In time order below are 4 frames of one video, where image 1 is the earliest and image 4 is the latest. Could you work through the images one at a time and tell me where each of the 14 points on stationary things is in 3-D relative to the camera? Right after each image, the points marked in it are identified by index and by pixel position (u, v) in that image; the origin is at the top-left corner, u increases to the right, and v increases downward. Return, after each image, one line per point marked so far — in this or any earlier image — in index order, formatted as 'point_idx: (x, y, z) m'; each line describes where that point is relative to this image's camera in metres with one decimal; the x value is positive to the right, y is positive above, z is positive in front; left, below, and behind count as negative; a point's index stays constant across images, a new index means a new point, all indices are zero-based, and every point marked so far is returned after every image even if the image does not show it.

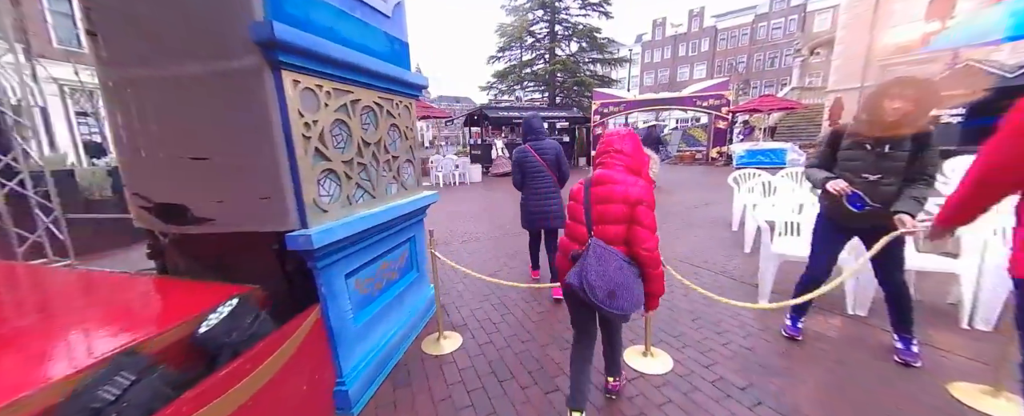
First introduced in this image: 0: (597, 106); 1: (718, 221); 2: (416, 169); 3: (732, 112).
0: (+4.1, +5.0, +16.4) m
1: (+3.5, -0.2, +5.8) m
2: (-0.9, +0.4, +3.0) m
3: (+9.9, +4.3, +15.1) m
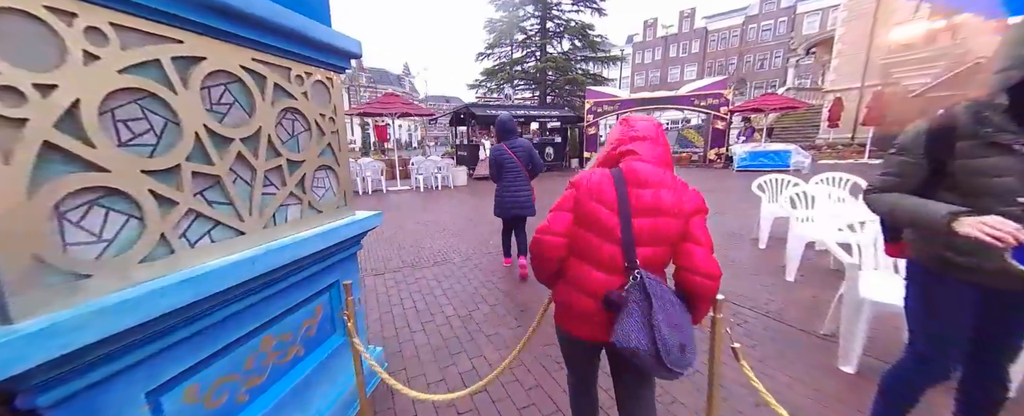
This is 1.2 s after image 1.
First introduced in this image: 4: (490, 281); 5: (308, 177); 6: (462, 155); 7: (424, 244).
0: (+3.6, +4.8, +15.6) m
1: (+3.3, -0.4, +5.0) m
2: (-1.0, +0.2, +2.0) m
3: (+9.4, +4.1, +14.4) m
4: (-0.2, -0.9, +3.9) m
5: (-1.1, +0.2, +1.8) m
6: (-2.1, +2.3, +14.4) m
7: (-1.4, -0.6, +5.4) m
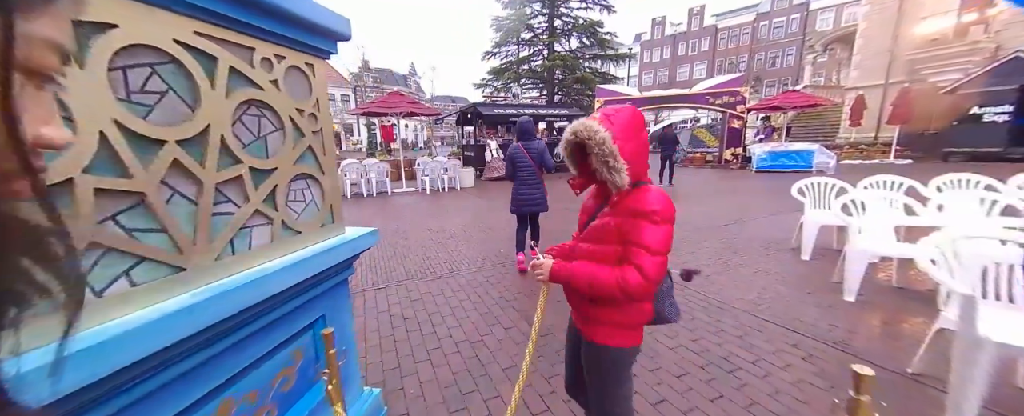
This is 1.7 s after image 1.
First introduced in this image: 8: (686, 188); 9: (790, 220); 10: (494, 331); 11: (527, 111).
0: (+4.0, +4.7, +15.2) m
1: (+3.5, -0.5, +4.5) m
2: (-0.9, +0.1, +1.6) m
3: (+9.7, +4.0, +13.9) m
4: (-0.1, -0.9, +3.5) m
5: (-1.0, +0.1, +1.4) m
6: (-1.8, +2.2, +14.0) m
7: (-1.2, -0.7, +5.1) m
8: (+5.1, +0.6, +10.0) m
9: (+5.0, -0.2, +6.0) m
10: (-0.2, -1.1, +2.9) m
11: (+0.6, +4.0, +14.0) m
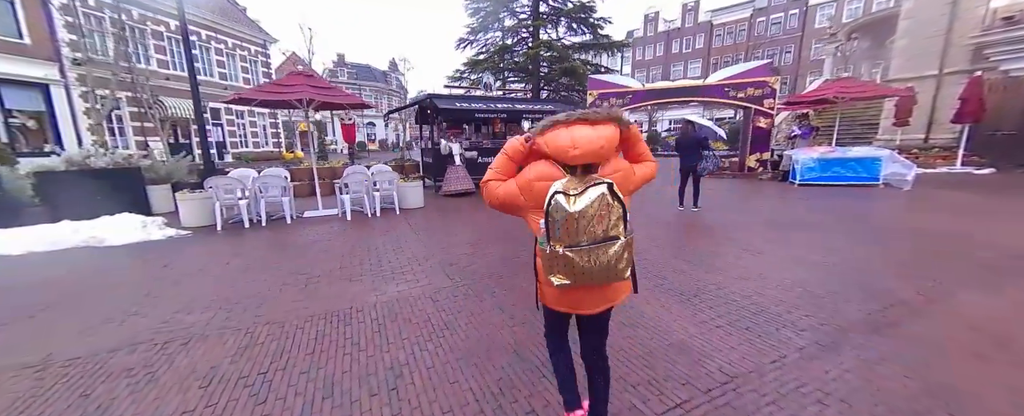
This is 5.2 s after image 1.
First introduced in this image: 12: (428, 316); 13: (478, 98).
0: (+3.0, +4.0, +12.2) m
1: (+2.8, -1.1, +1.6) m
2: (-1.5, -0.5, -1.4) m
3: (+8.8, +3.4, +11.1) m
4: (-0.7, -1.6, +0.5) m
5: (-1.6, -0.6, -1.6) m
6: (-2.8, +1.5, +10.9) m
7: (-1.9, -1.3, +2.0) m
8: (+4.3, -0.1, +7.0) m
9: (+4.2, -0.8, +3.1) m
10: (-0.8, -1.7, -0.1) m
11: (-0.3, +3.3, +11.0) m
12: (-0.8, -1.1, +3.1) m
13: (-1.1, +3.7, +11.2) m
